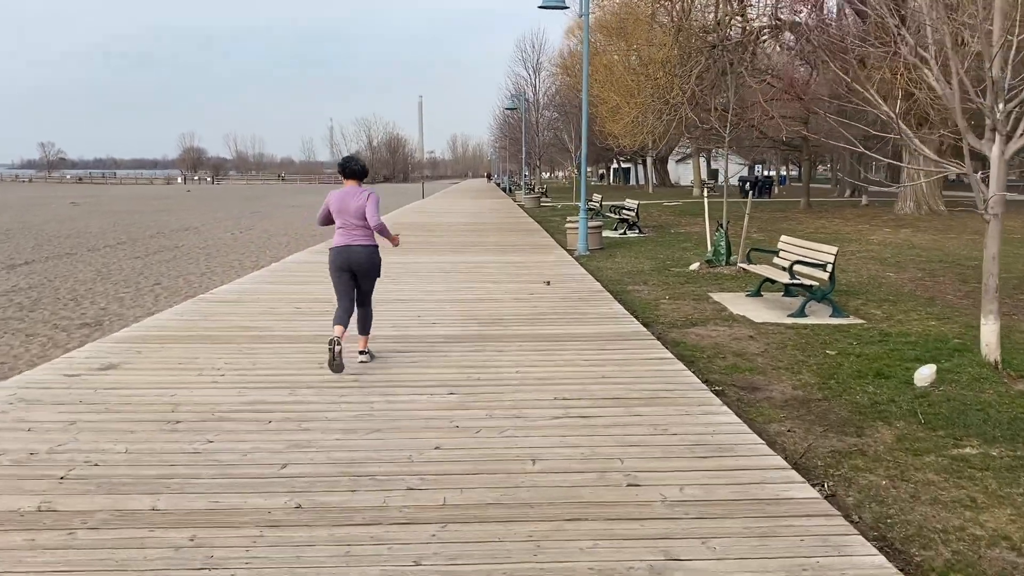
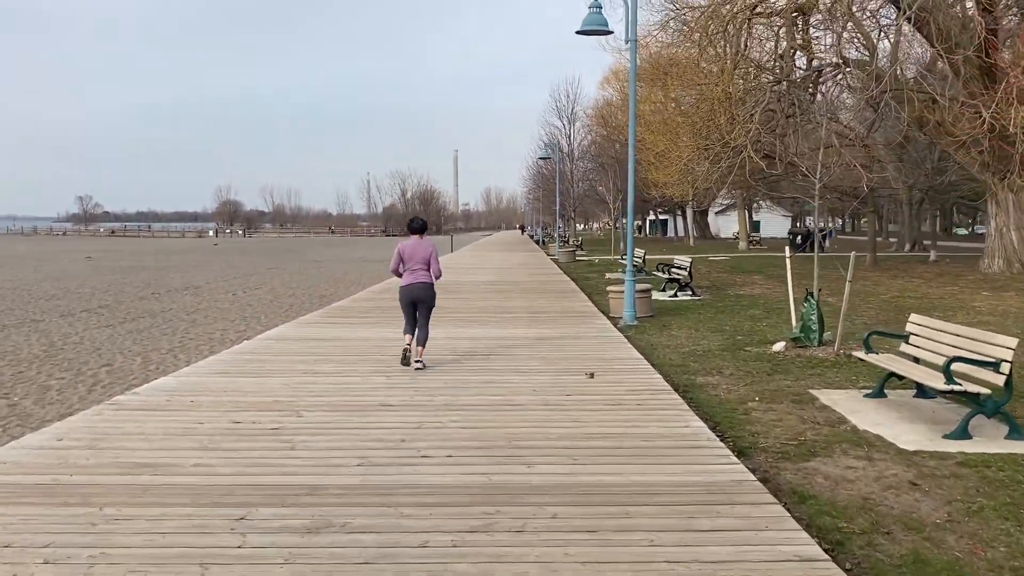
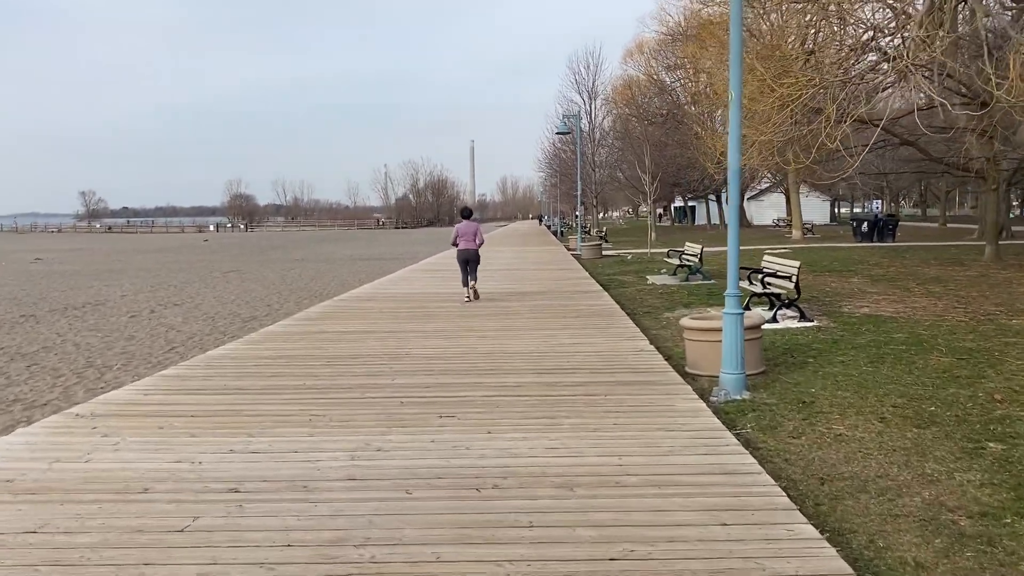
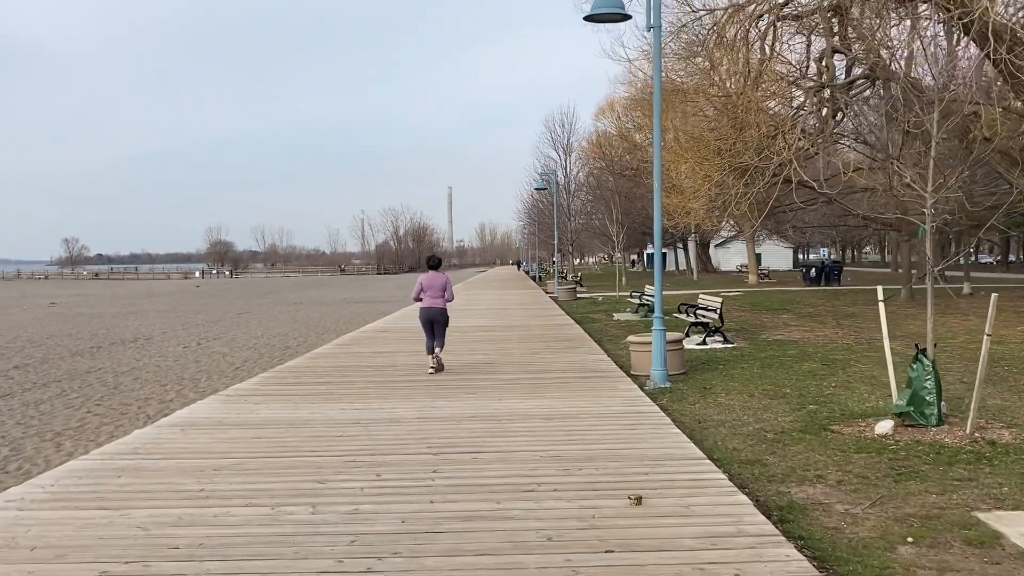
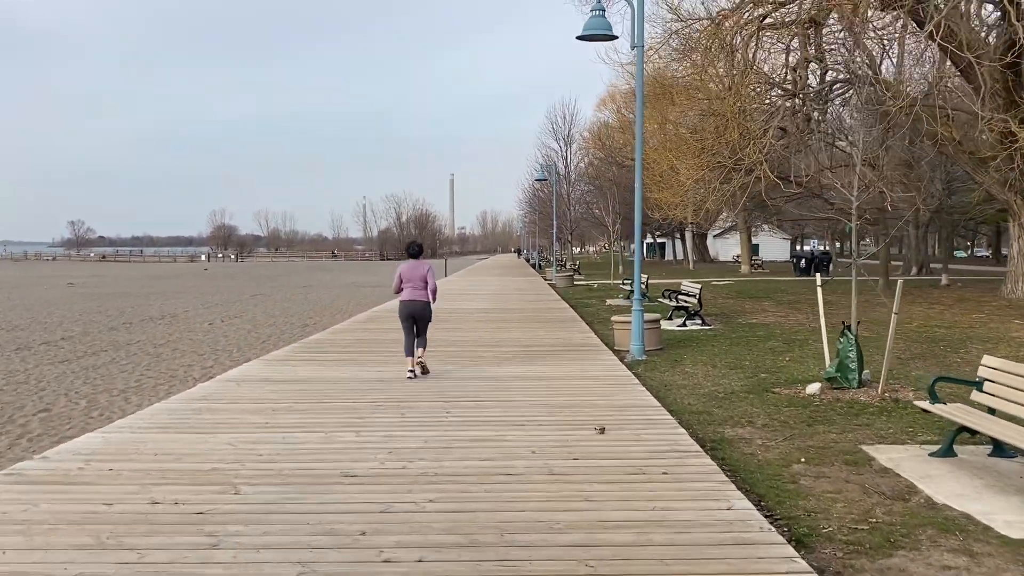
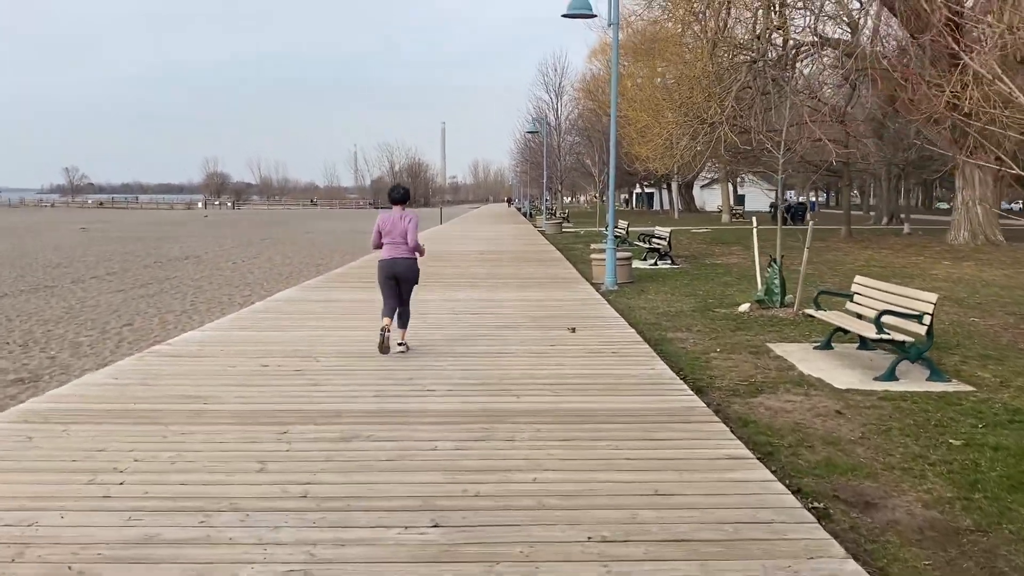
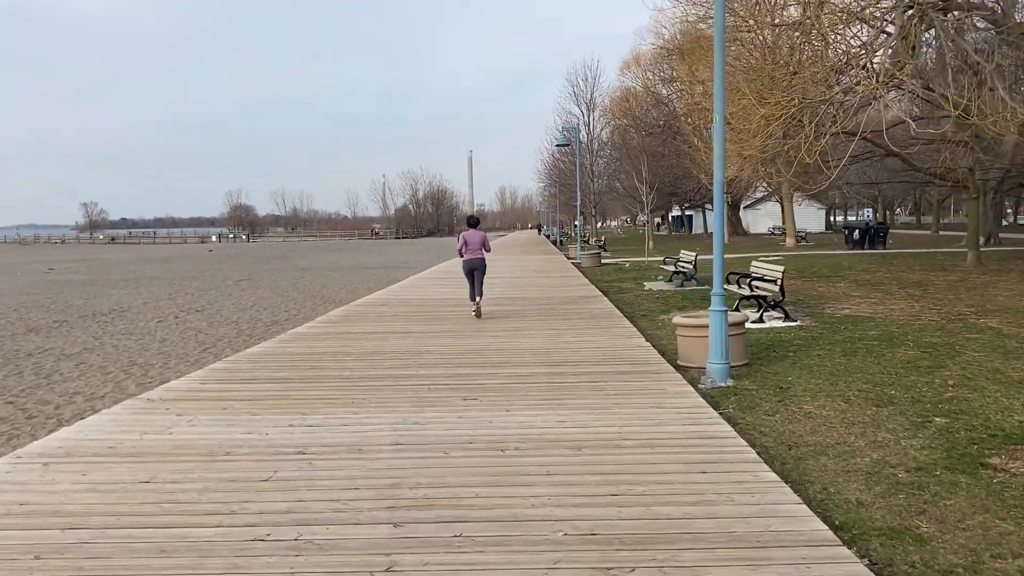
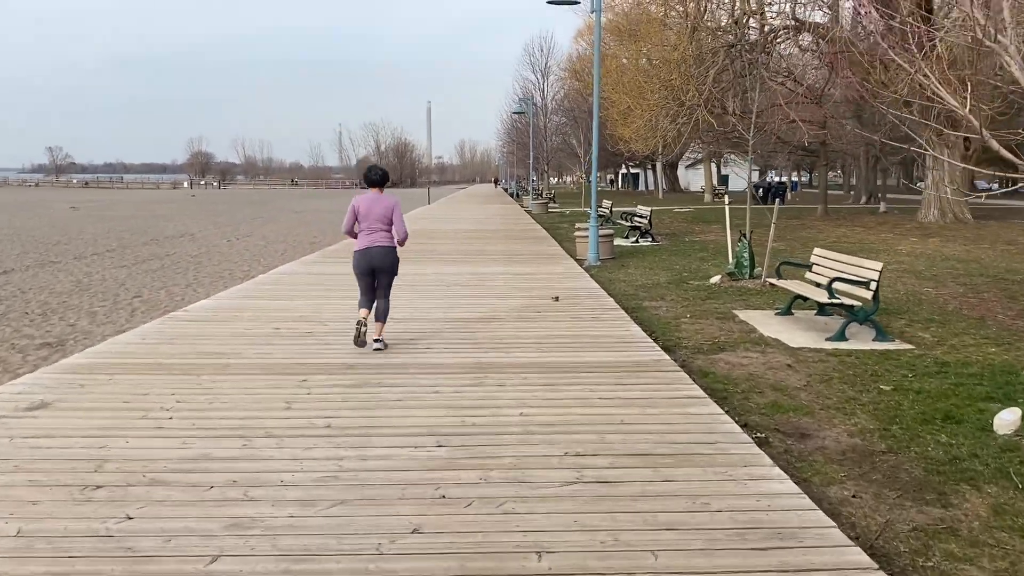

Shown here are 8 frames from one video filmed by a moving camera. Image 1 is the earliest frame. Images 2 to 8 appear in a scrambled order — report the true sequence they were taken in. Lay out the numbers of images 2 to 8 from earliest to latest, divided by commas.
8, 6, 2, 5, 4, 7, 3
